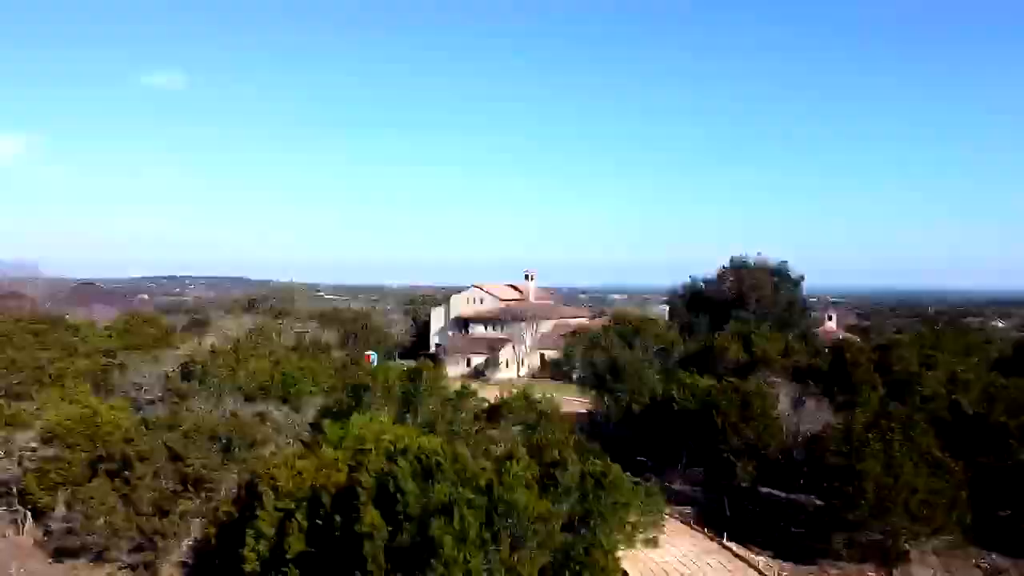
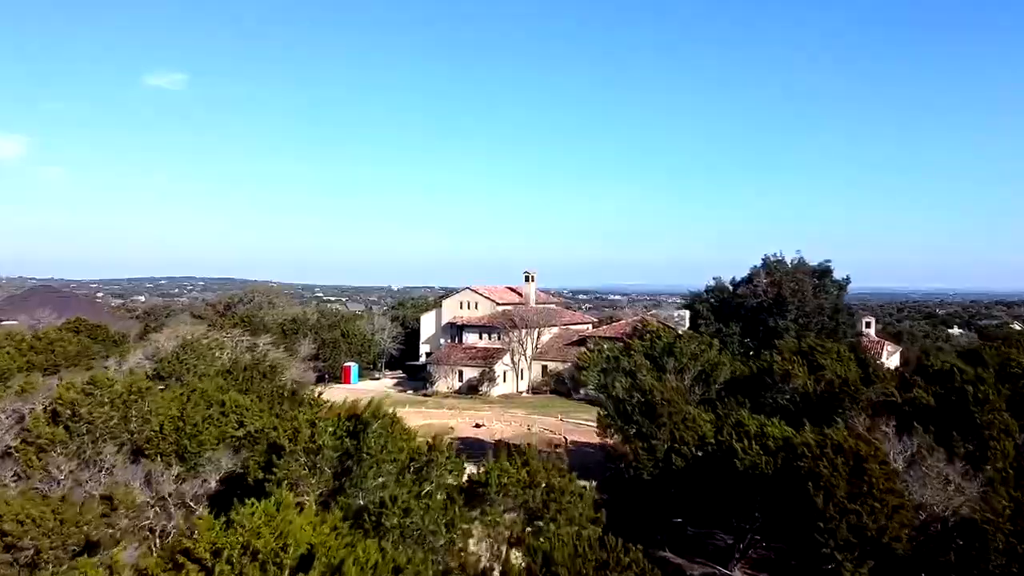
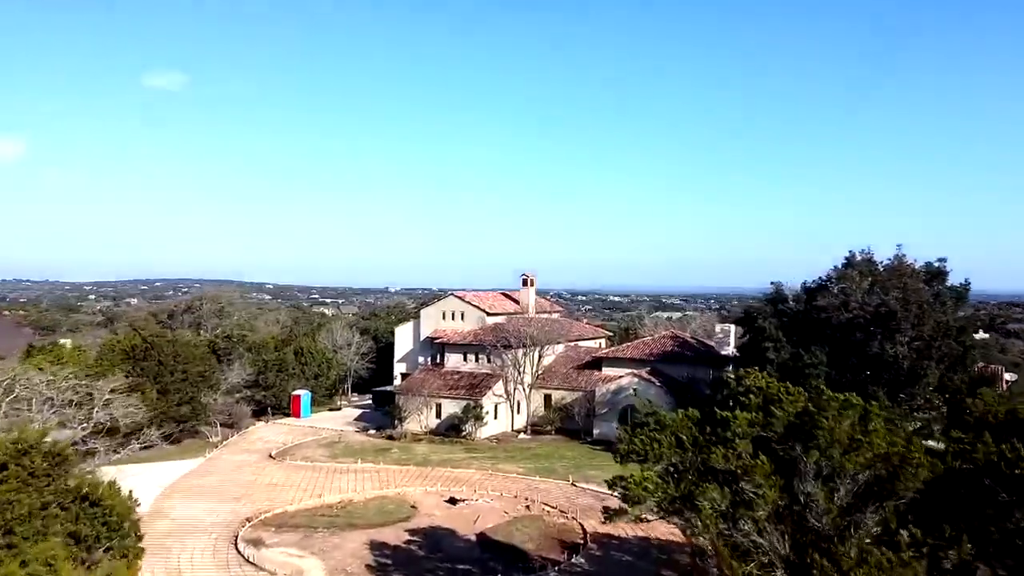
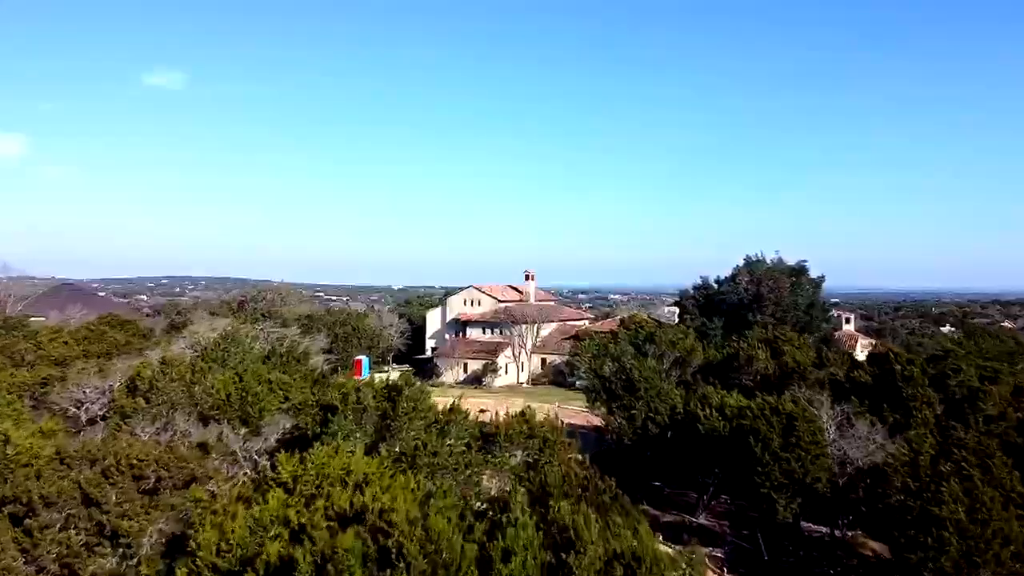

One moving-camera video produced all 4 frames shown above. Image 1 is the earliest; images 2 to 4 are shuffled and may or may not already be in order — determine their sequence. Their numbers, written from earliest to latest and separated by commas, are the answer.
4, 2, 3
